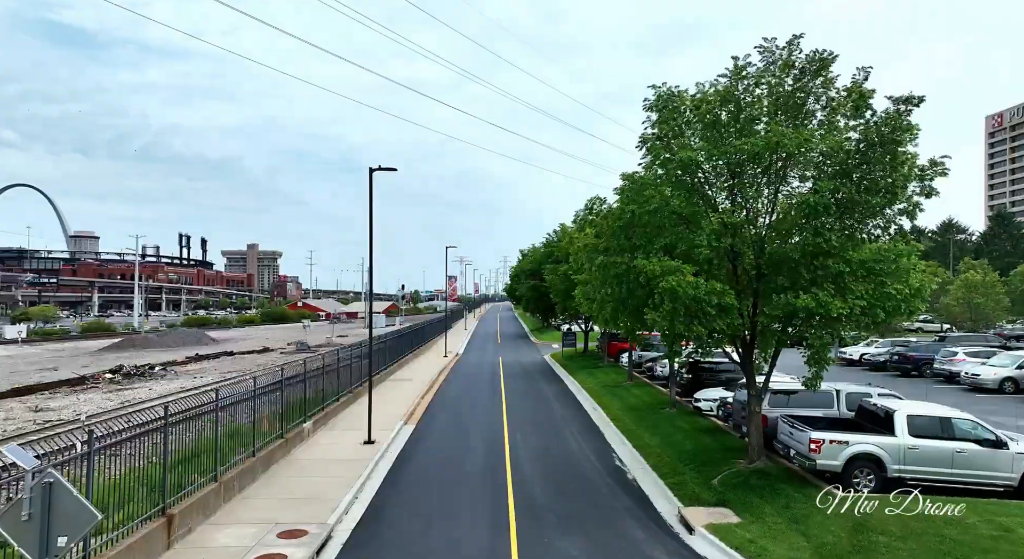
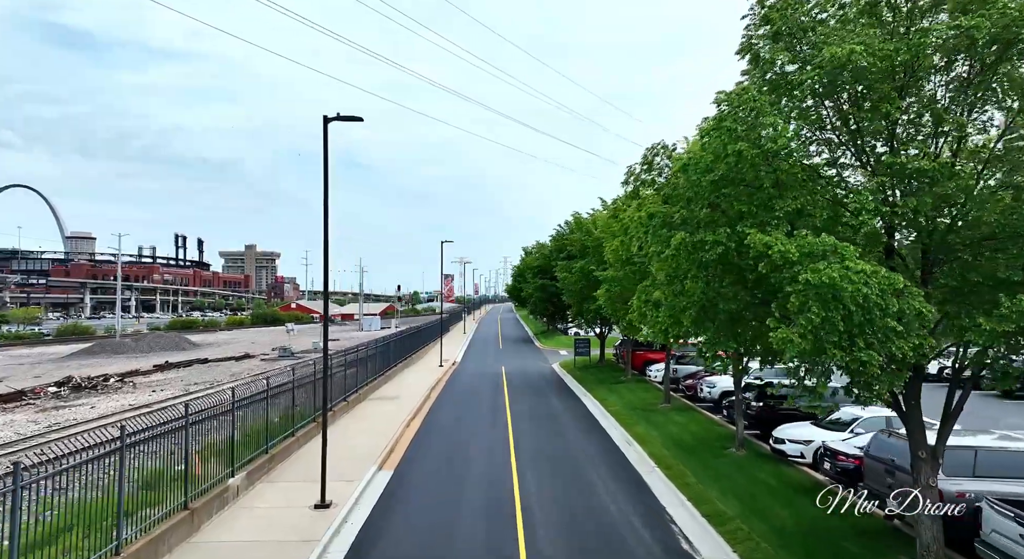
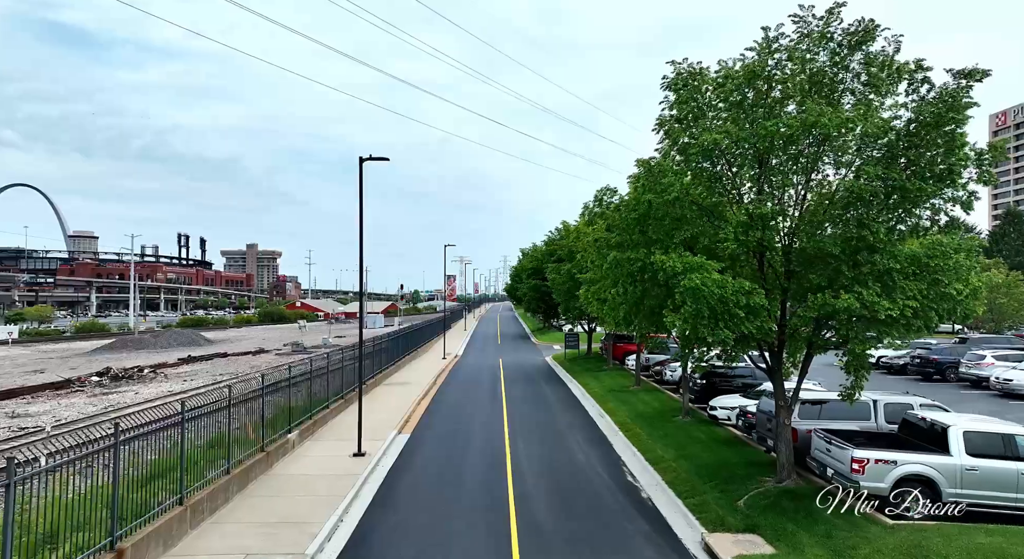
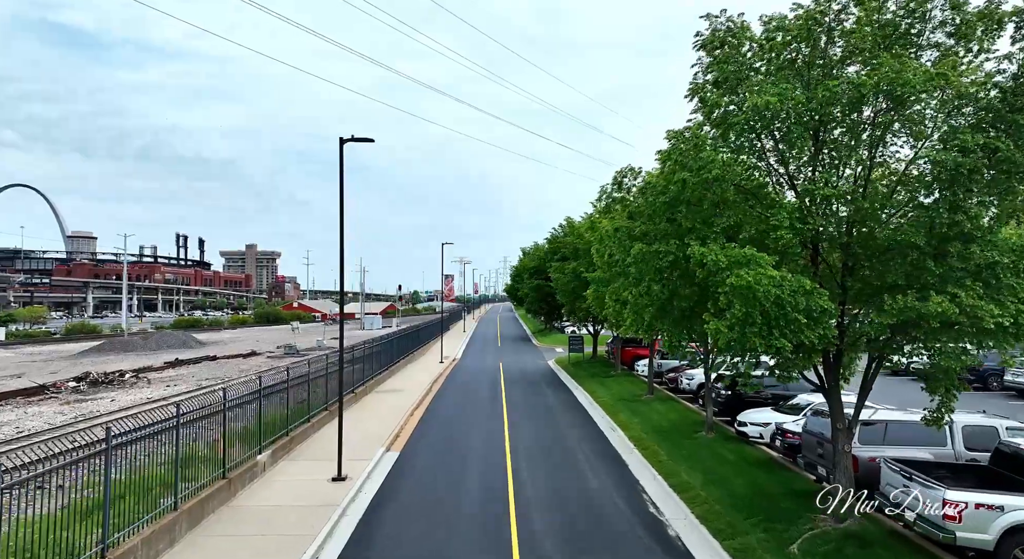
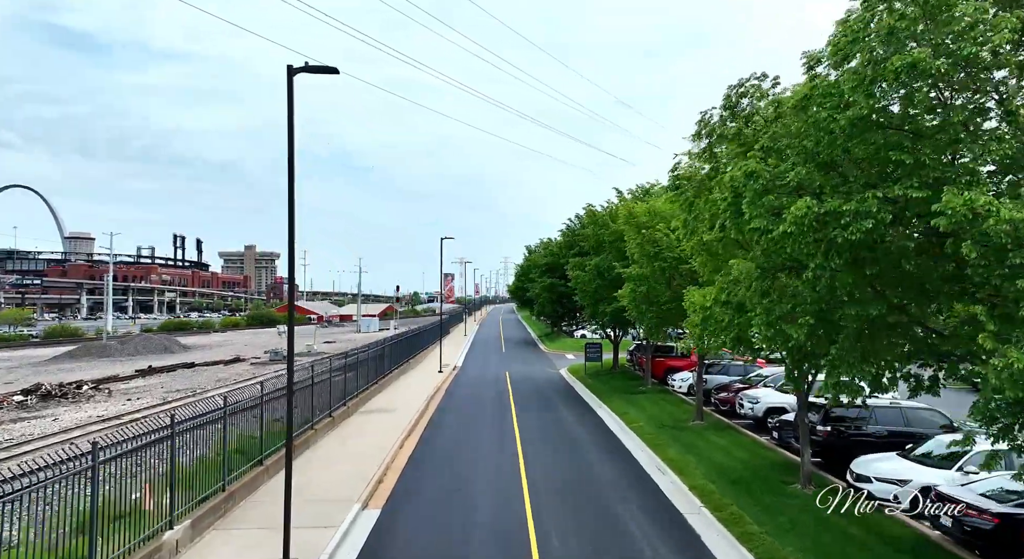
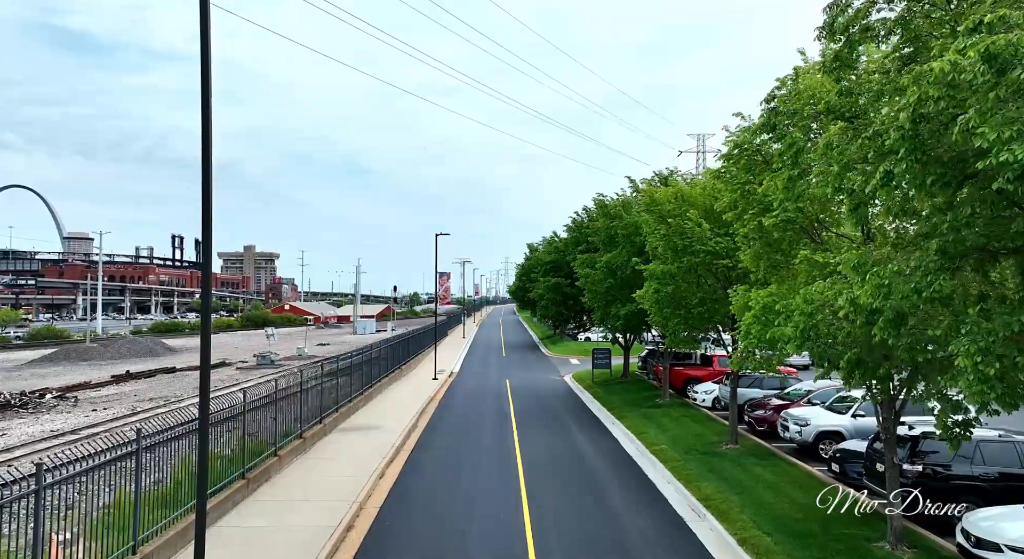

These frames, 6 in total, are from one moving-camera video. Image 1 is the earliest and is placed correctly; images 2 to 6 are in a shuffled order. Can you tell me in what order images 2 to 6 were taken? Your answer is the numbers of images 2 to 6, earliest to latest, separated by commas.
3, 4, 2, 5, 6
